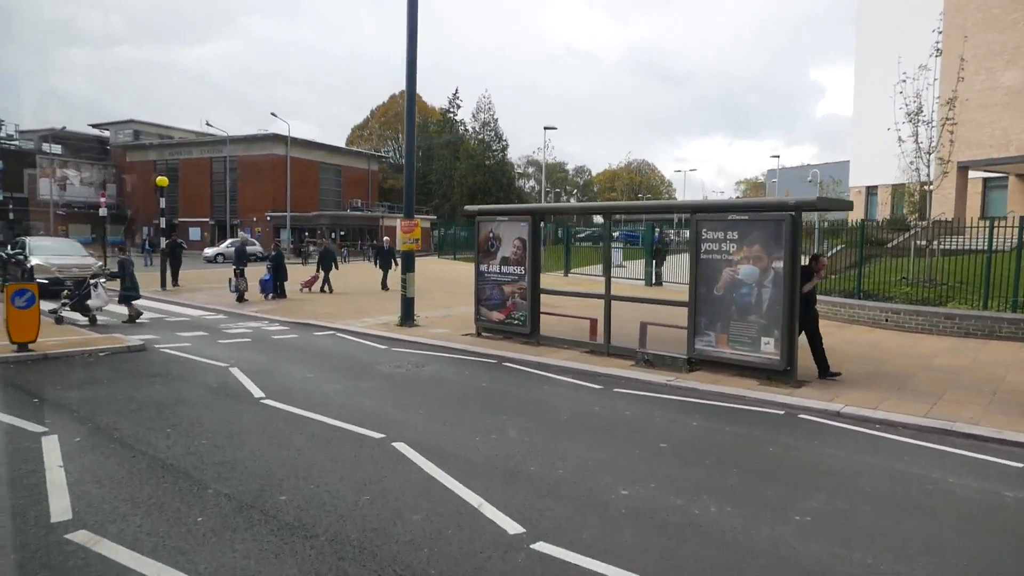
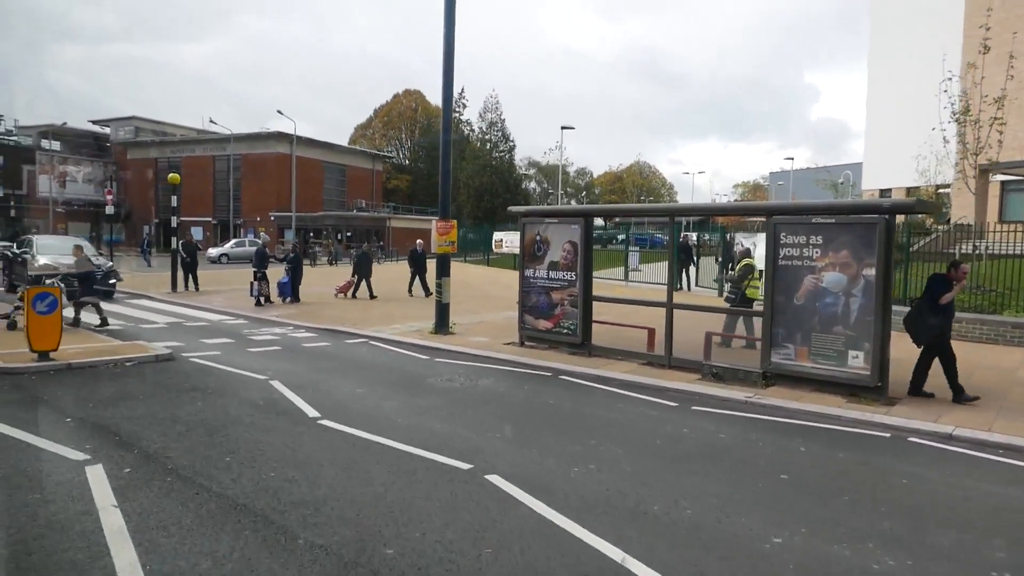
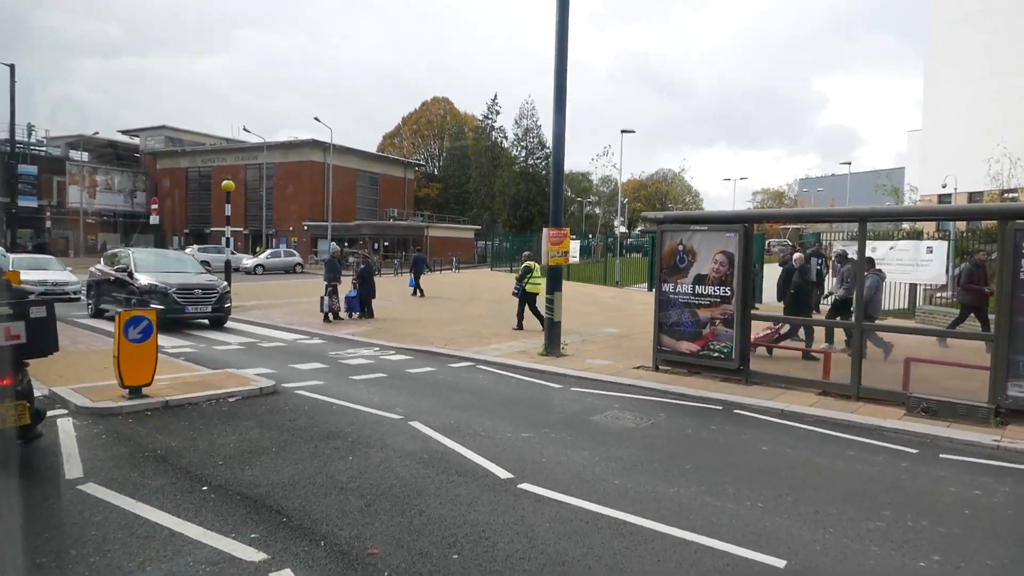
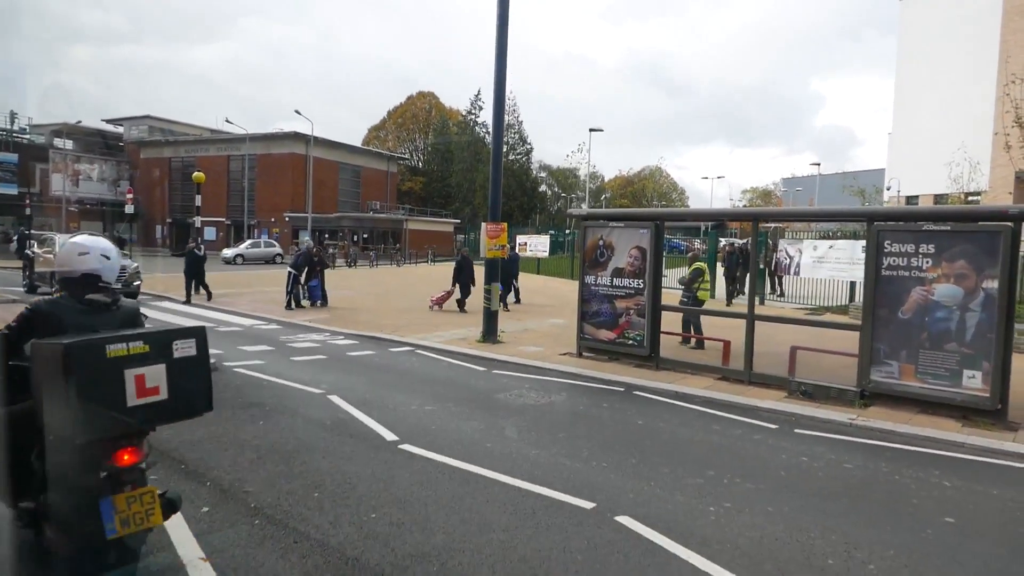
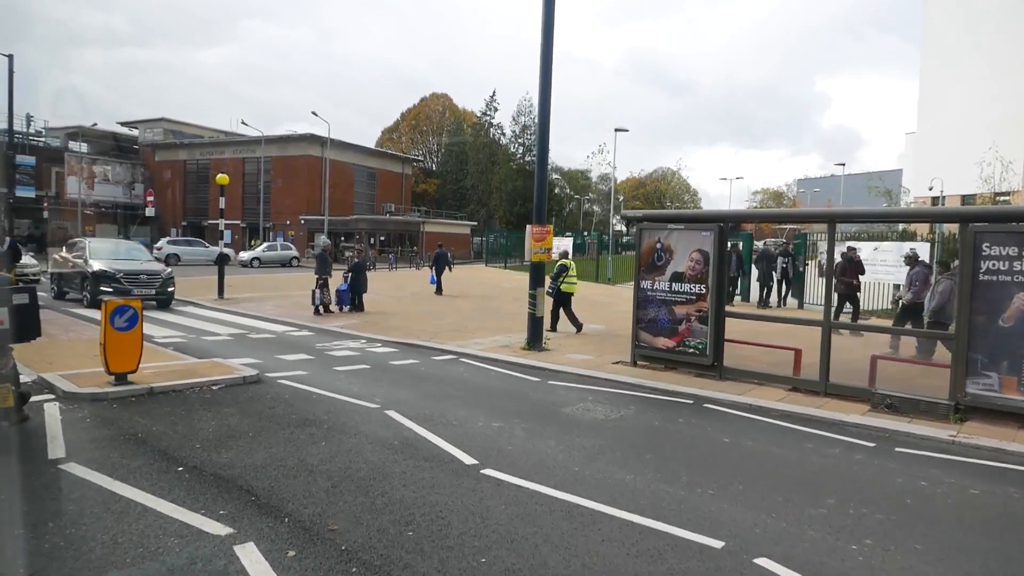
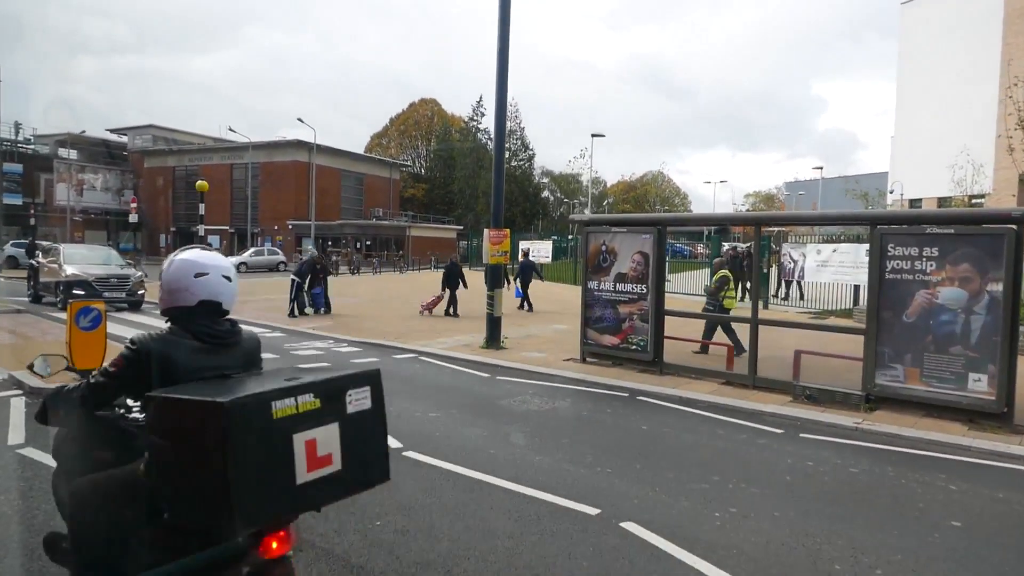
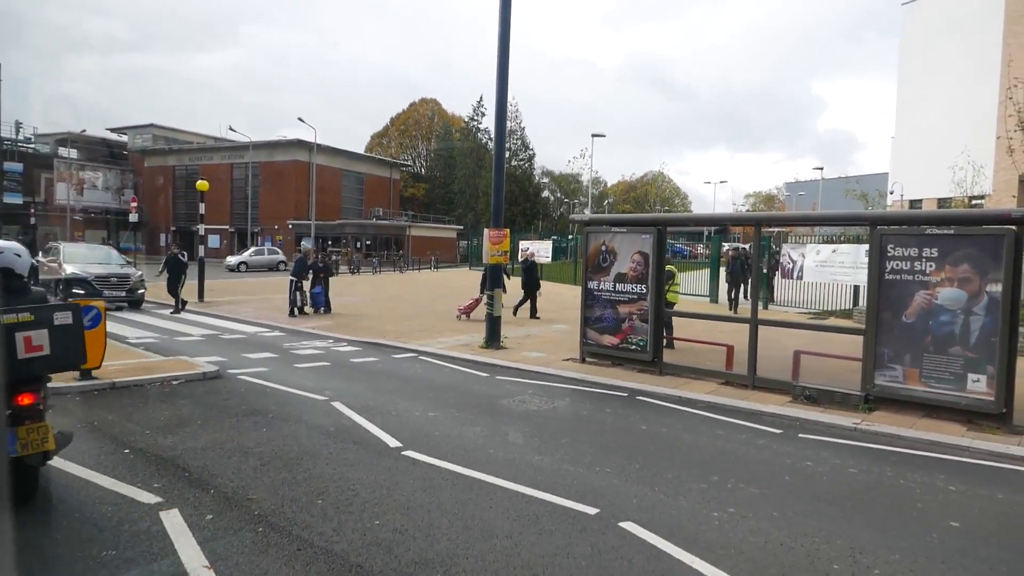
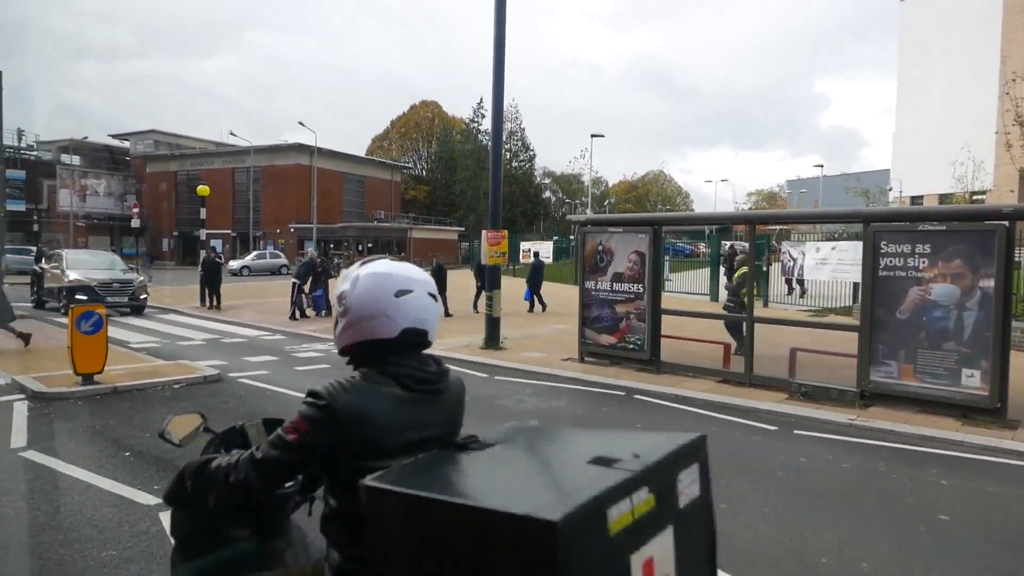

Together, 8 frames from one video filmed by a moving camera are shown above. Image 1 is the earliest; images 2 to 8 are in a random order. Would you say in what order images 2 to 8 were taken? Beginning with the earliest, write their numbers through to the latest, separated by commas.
2, 8, 6, 4, 7, 5, 3
